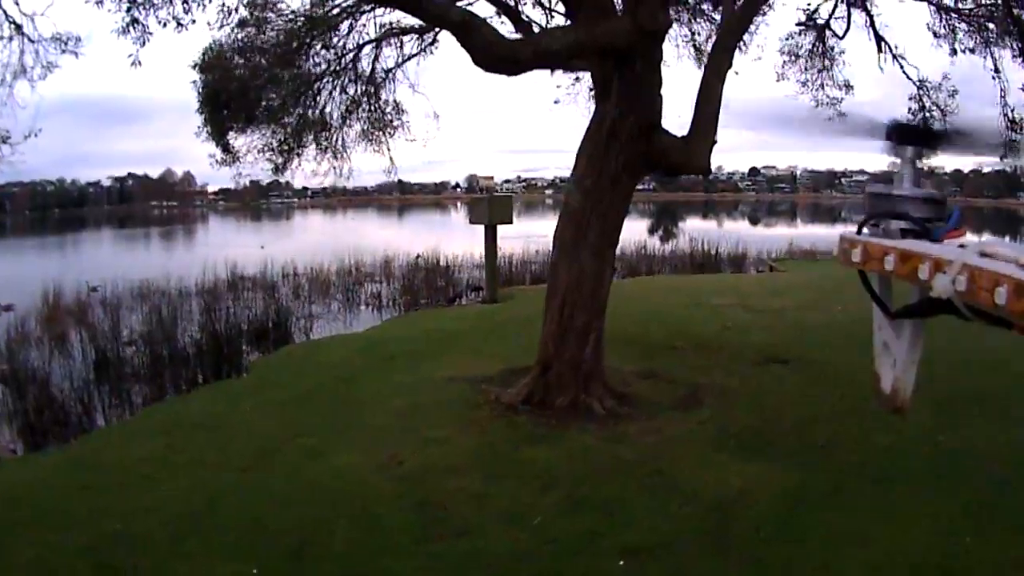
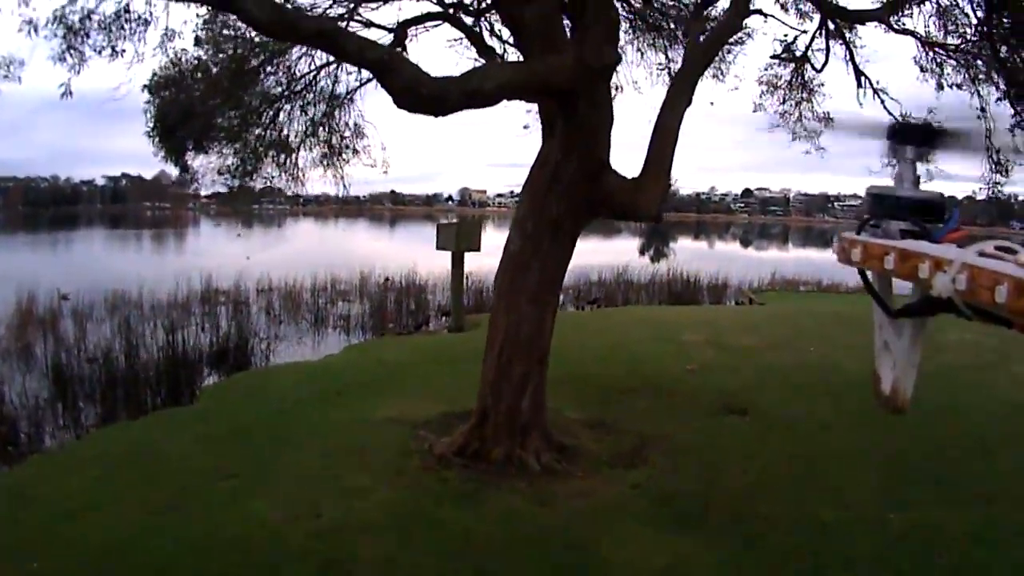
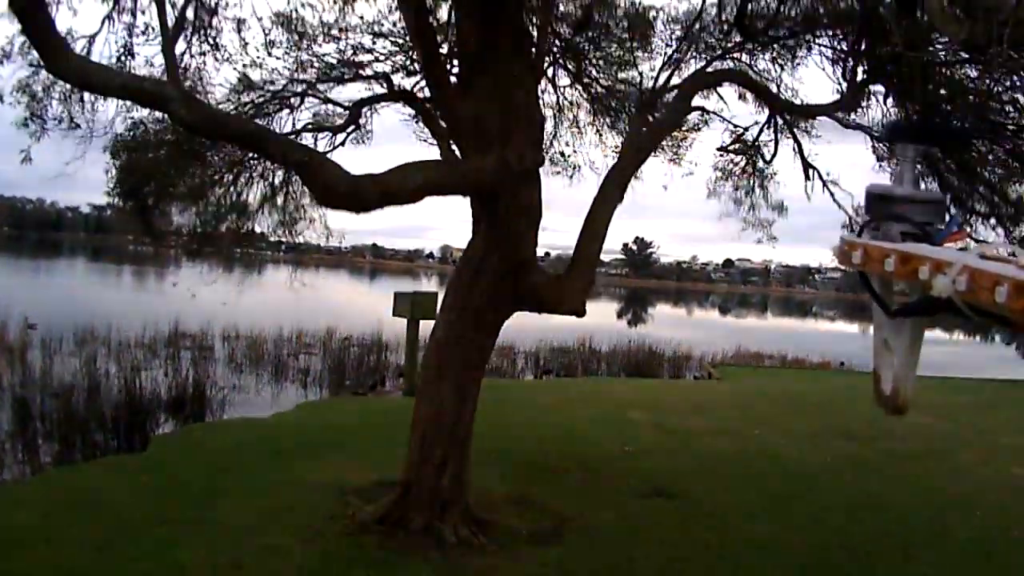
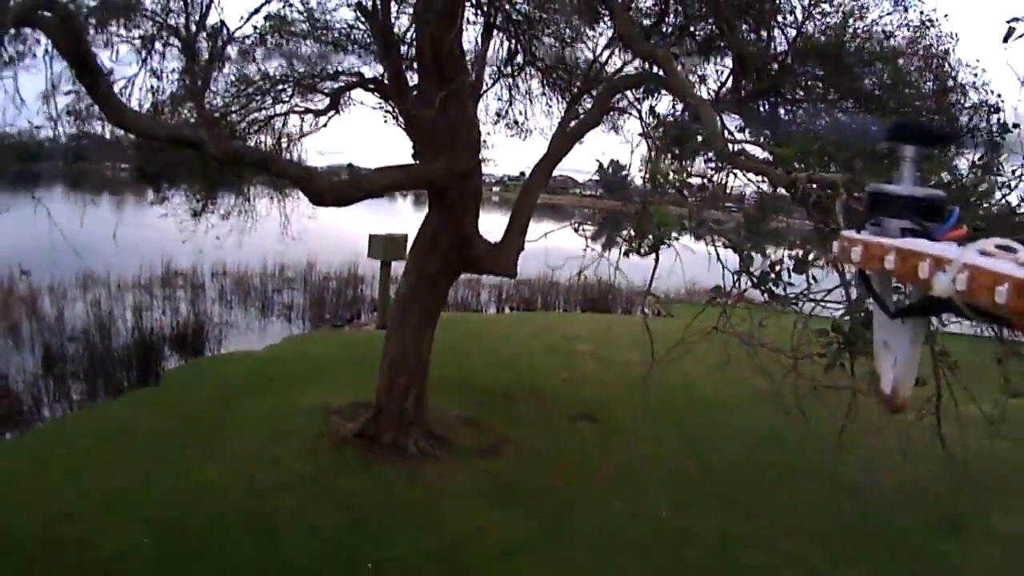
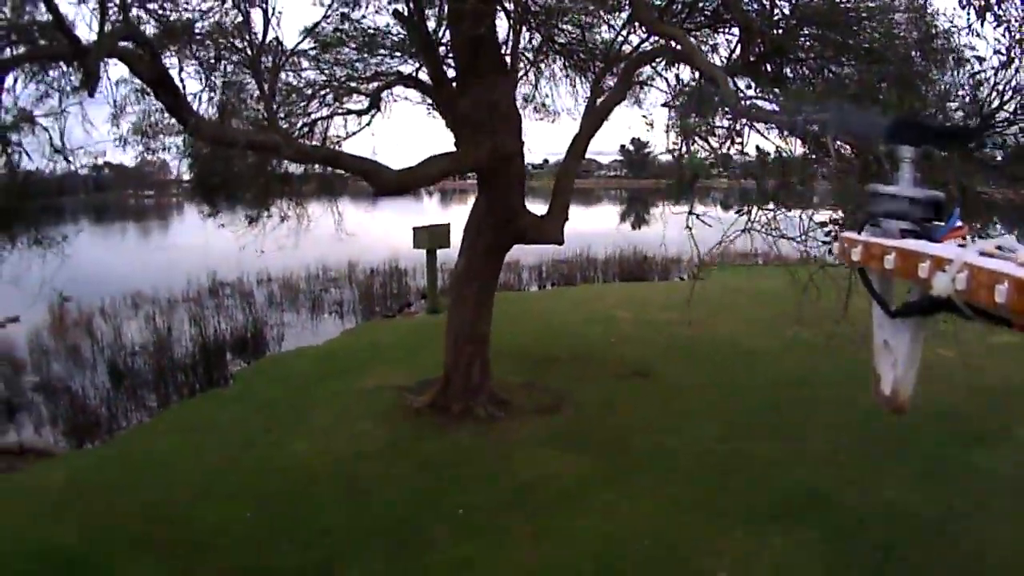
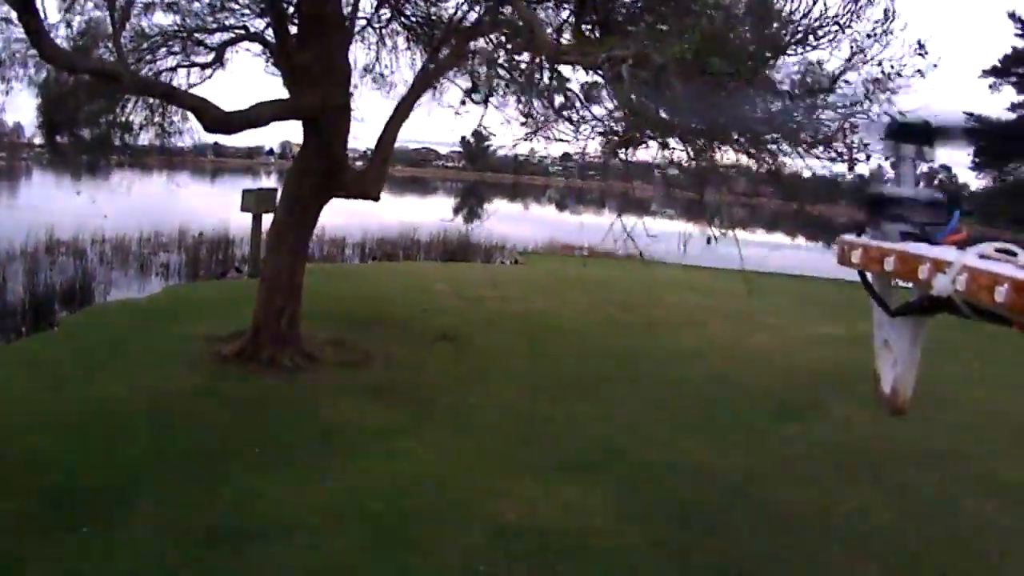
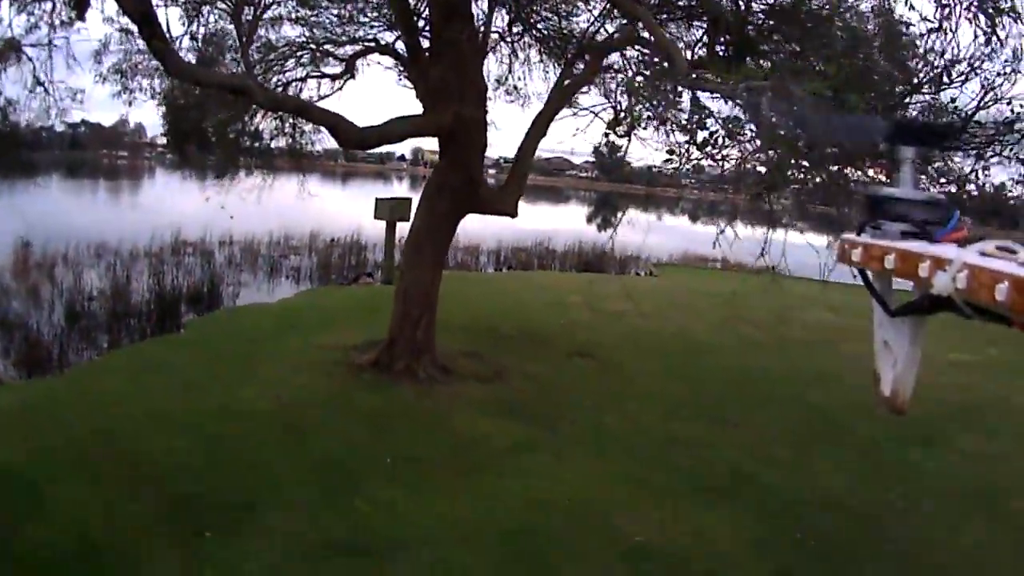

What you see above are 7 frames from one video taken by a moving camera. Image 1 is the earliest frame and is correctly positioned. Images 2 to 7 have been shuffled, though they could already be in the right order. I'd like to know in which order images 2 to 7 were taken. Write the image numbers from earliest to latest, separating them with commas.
2, 3, 4, 5, 7, 6
